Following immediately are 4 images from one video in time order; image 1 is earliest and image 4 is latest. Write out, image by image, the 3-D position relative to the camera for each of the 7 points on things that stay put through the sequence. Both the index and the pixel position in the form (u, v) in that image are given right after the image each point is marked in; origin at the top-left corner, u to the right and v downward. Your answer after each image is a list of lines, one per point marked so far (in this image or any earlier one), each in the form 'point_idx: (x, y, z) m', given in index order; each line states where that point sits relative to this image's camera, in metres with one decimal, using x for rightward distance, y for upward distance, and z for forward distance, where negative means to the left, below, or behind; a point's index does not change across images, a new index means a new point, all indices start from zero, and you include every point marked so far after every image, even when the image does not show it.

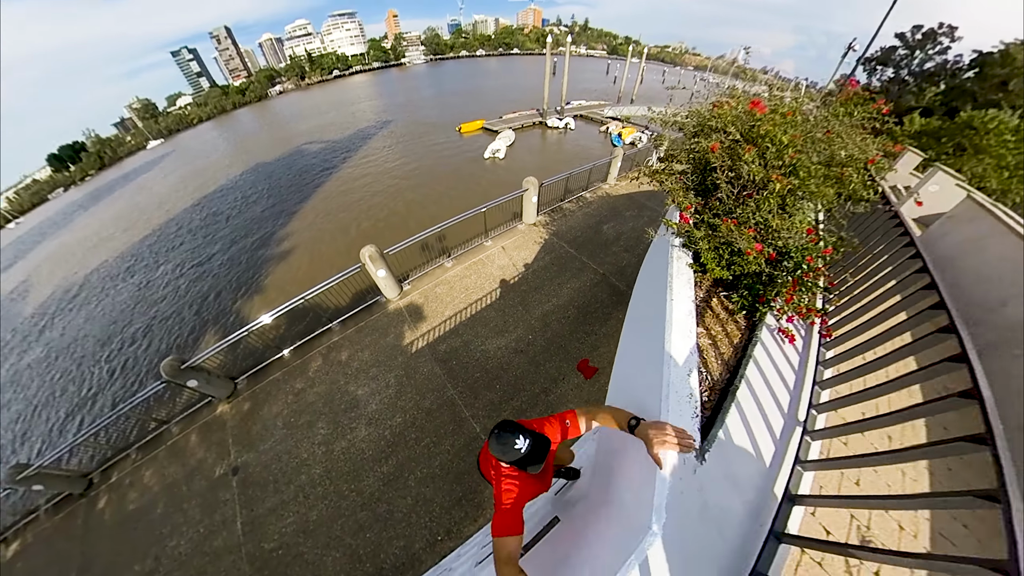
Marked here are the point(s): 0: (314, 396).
0: (-2.7, -1.4, +4.2) m
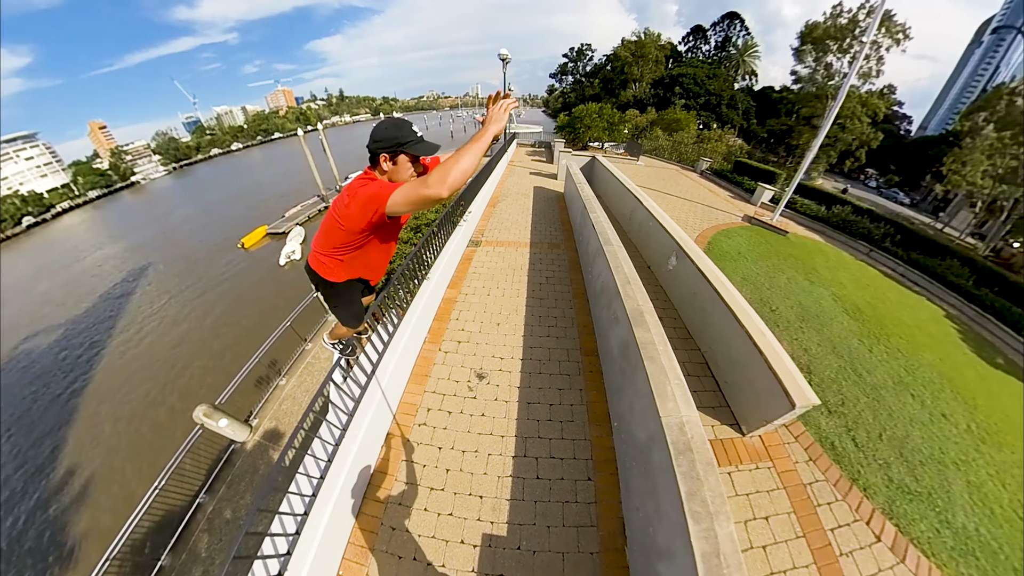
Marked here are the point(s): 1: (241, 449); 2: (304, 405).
0: (-3.9, -3.7, +4.3) m
1: (-4.4, -2.7, +5.4) m
2: (-3.7, -2.1, +5.9) m
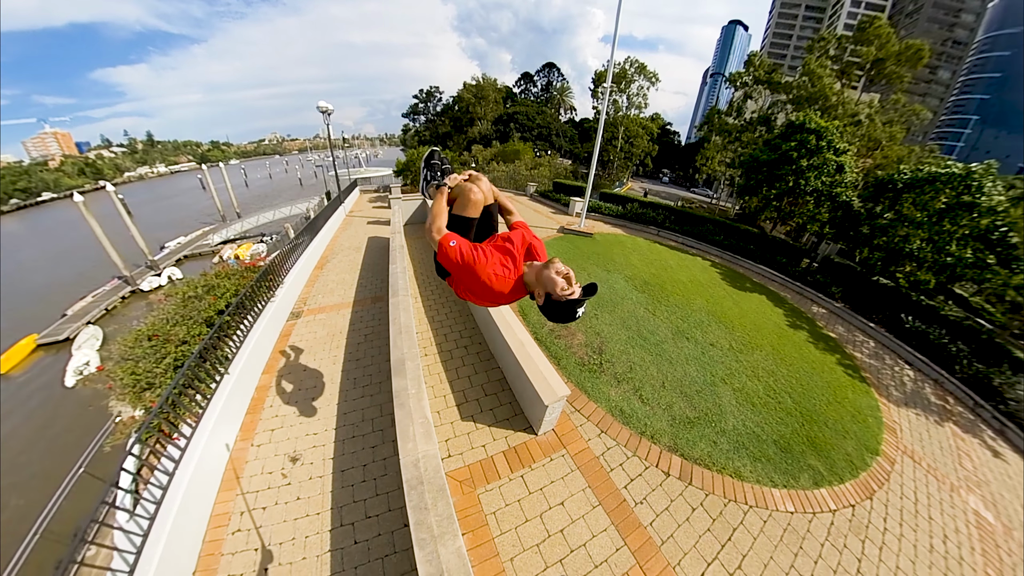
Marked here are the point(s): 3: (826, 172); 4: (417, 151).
0: (-5.1, -5.1, +2.8) m
1: (-6.2, -4.3, +3.8) m
2: (-5.8, -3.7, +4.5) m
3: (+12.3, +4.2, +12.8) m
4: (-4.9, +7.1, +16.8) m
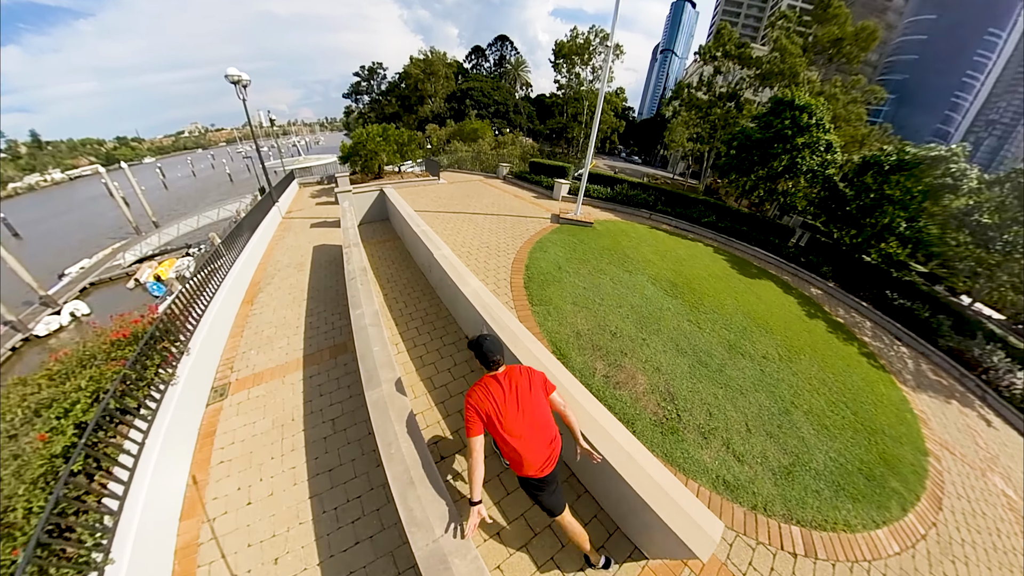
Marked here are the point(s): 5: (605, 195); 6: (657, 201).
0: (-4.2, -5.9, +1.4) m
1: (-5.4, -5.2, +2.2) m
2: (-5.1, -4.5, +2.9) m
3: (+11.3, +5.5, +12.4) m
4: (-6.5, +6.9, +14.7) m
5: (+4.0, +4.0, +14.5) m
6: (+6.3, +3.8, +14.4) m
